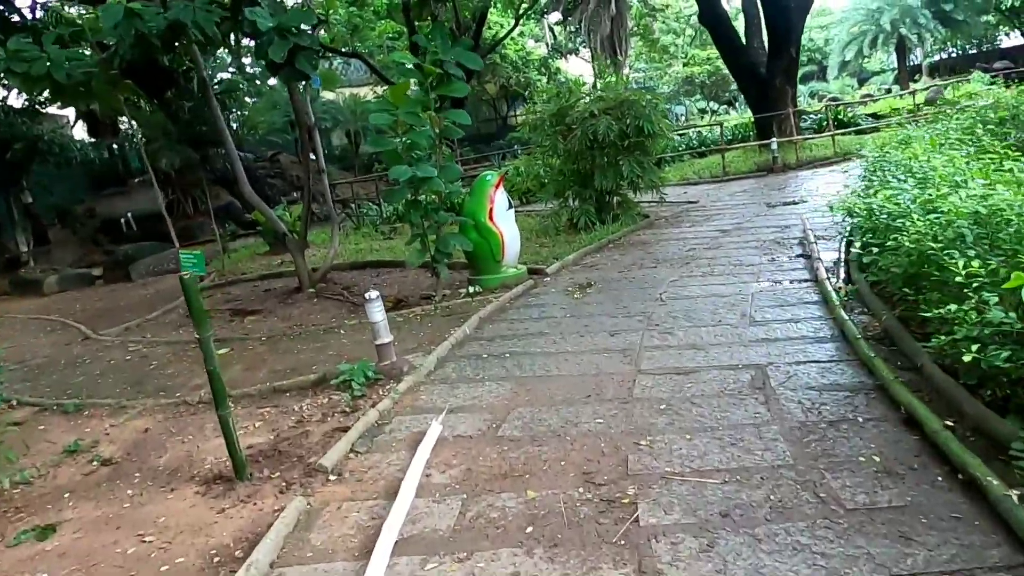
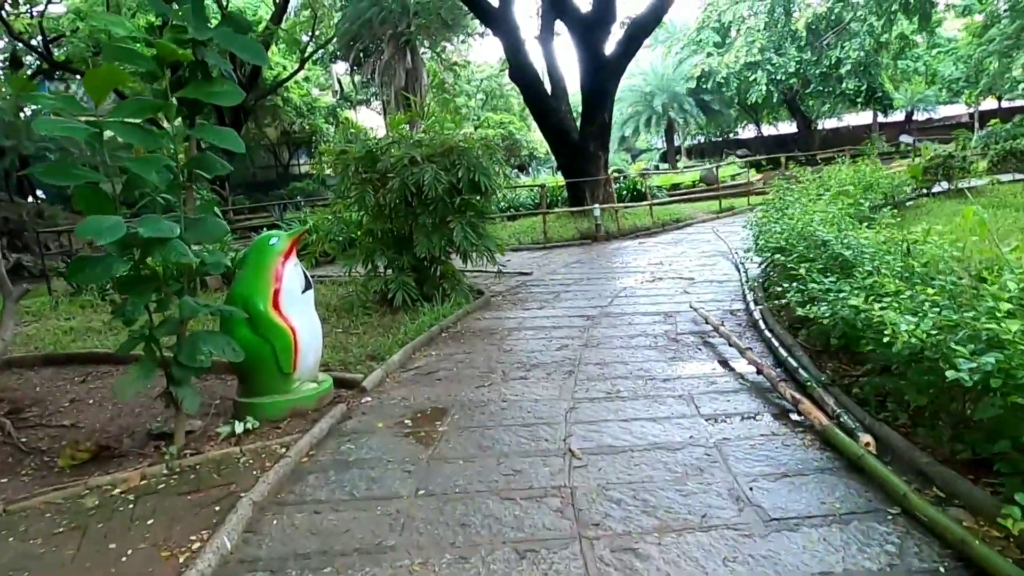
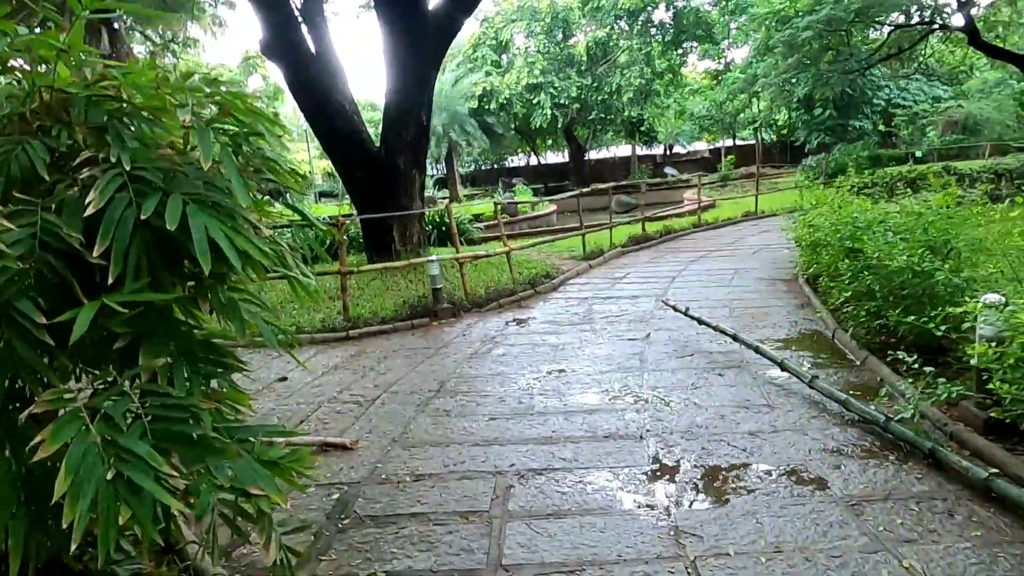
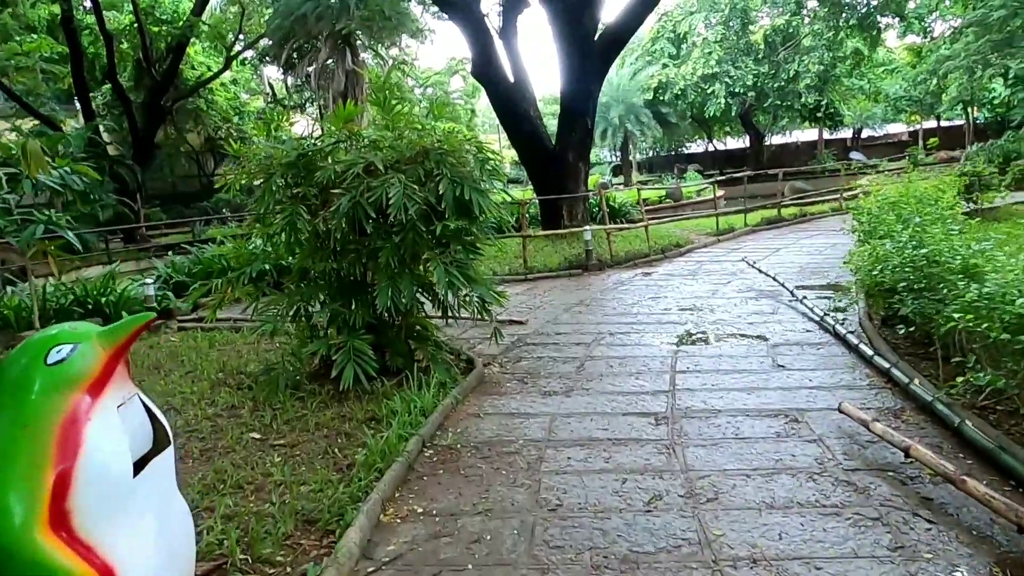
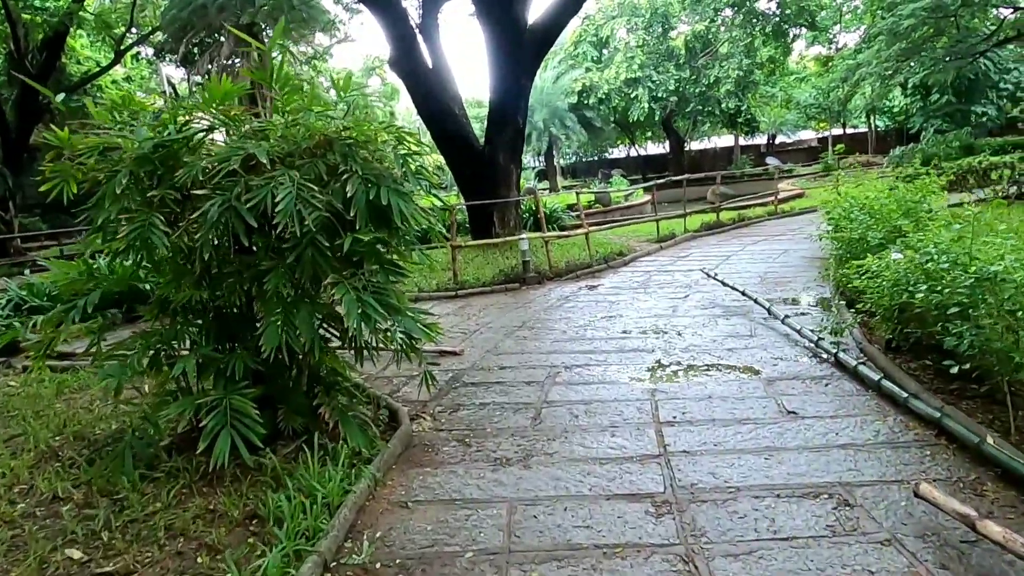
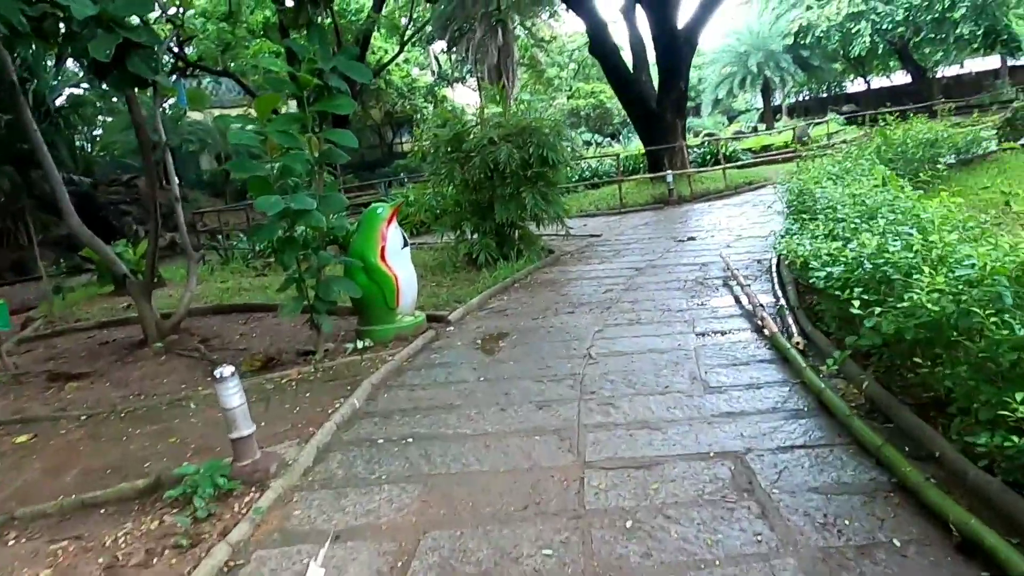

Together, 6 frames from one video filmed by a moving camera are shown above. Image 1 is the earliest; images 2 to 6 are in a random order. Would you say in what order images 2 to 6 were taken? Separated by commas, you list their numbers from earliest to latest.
6, 2, 4, 5, 3
